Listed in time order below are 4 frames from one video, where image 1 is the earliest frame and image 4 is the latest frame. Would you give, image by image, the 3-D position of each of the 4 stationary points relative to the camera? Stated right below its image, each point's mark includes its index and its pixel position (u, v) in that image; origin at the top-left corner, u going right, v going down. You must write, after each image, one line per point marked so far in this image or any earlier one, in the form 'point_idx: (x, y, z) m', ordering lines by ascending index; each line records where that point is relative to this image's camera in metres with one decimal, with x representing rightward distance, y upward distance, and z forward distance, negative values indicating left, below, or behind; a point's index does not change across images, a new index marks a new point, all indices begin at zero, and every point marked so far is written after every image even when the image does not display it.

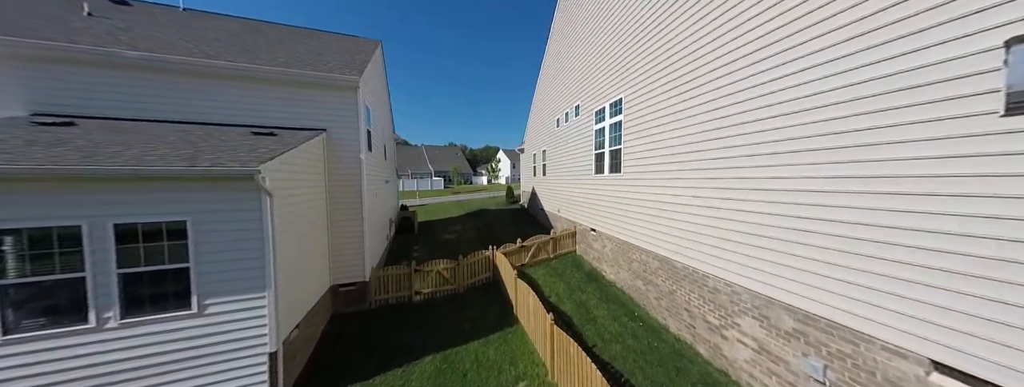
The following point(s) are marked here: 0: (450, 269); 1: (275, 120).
0: (-1.8, -2.1, +6.4) m
1: (-5.4, +1.7, +5.0) m
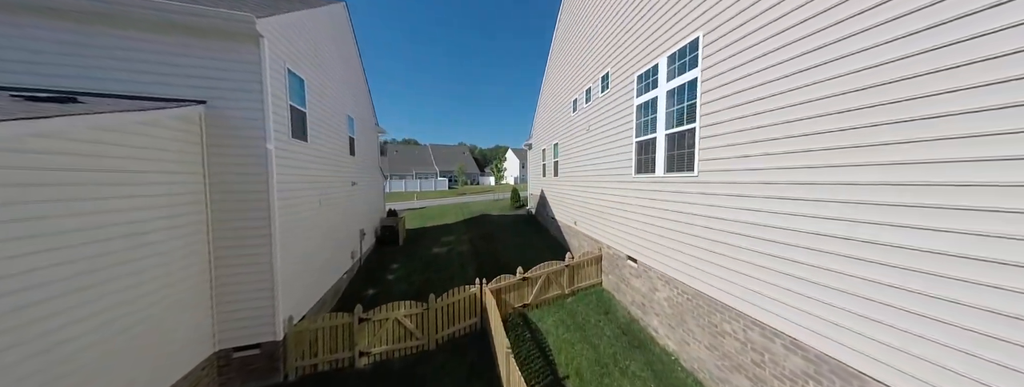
0: (-1.8, -2.3, +4.3) m
1: (-5.5, +1.5, +3.0) m
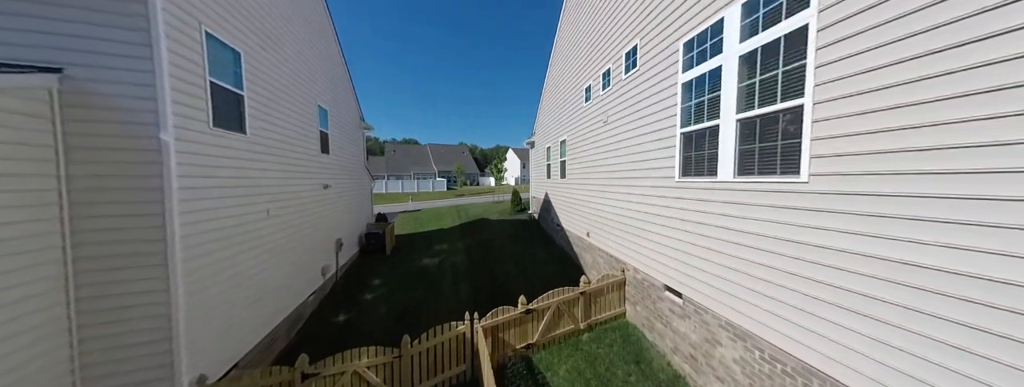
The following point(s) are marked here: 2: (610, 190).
0: (-1.8, -2.4, +3.2) m
1: (-5.5, +1.4, +2.0) m
2: (+3.0, +0.1, +6.7) m
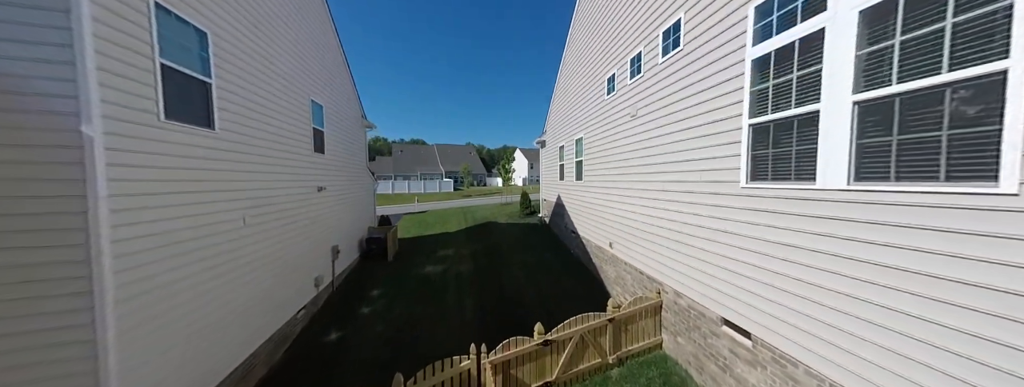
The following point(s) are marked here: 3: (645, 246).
0: (-1.7, -2.5, +2.6) m
1: (-5.3, +1.3, +1.5) m
2: (+3.3, 0.0, +6.0) m
3: (+3.2, -1.3, +5.7) m
